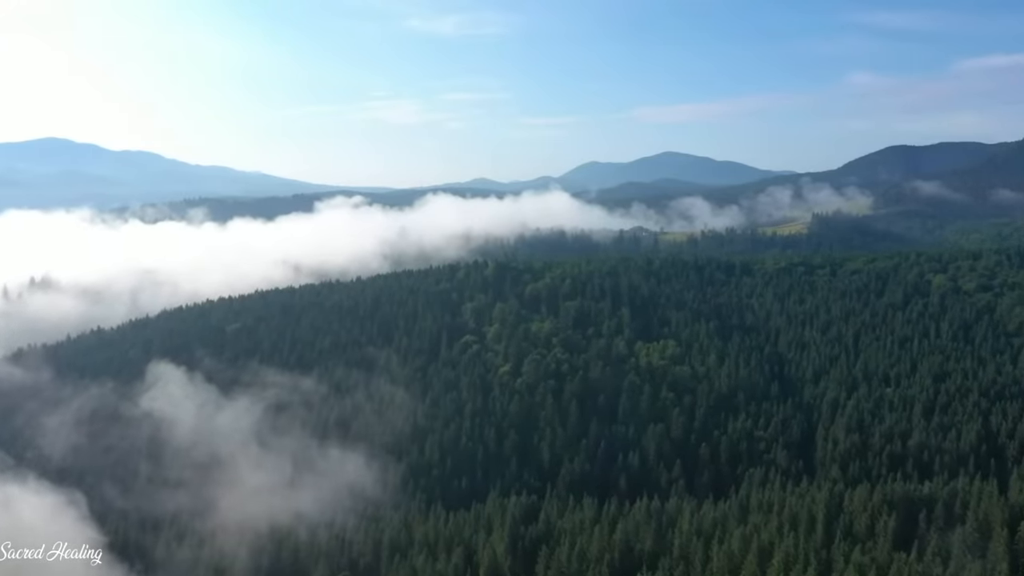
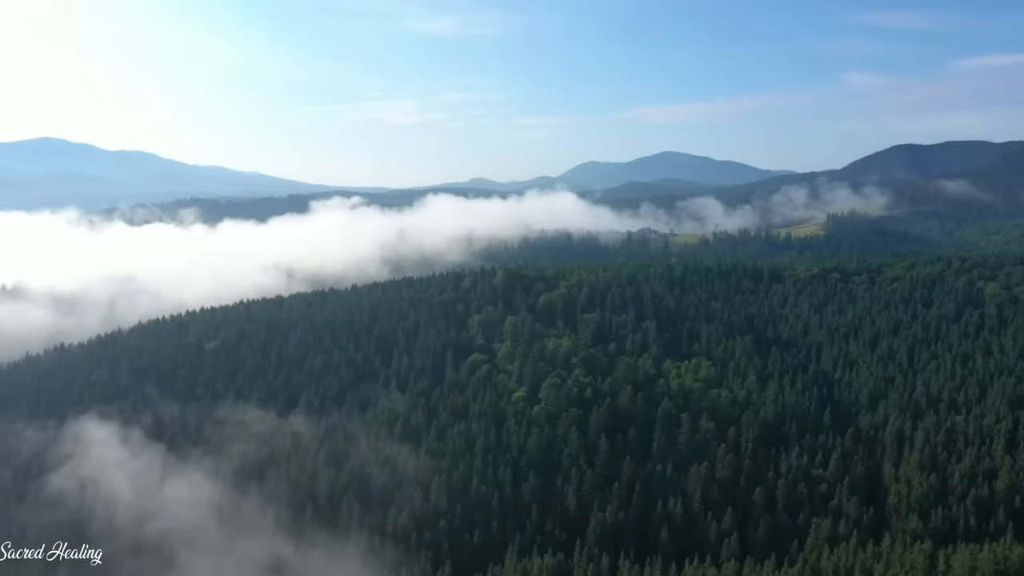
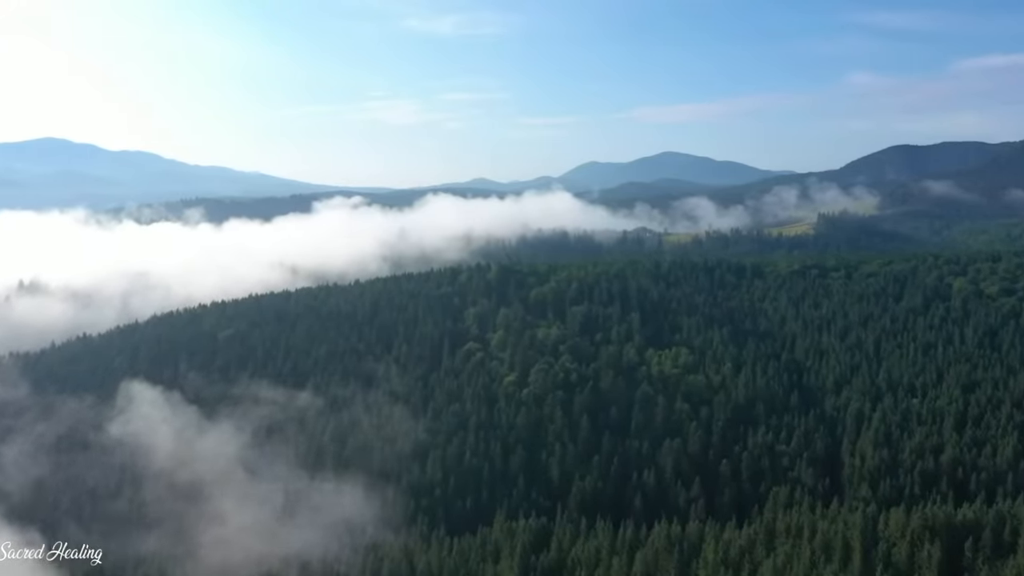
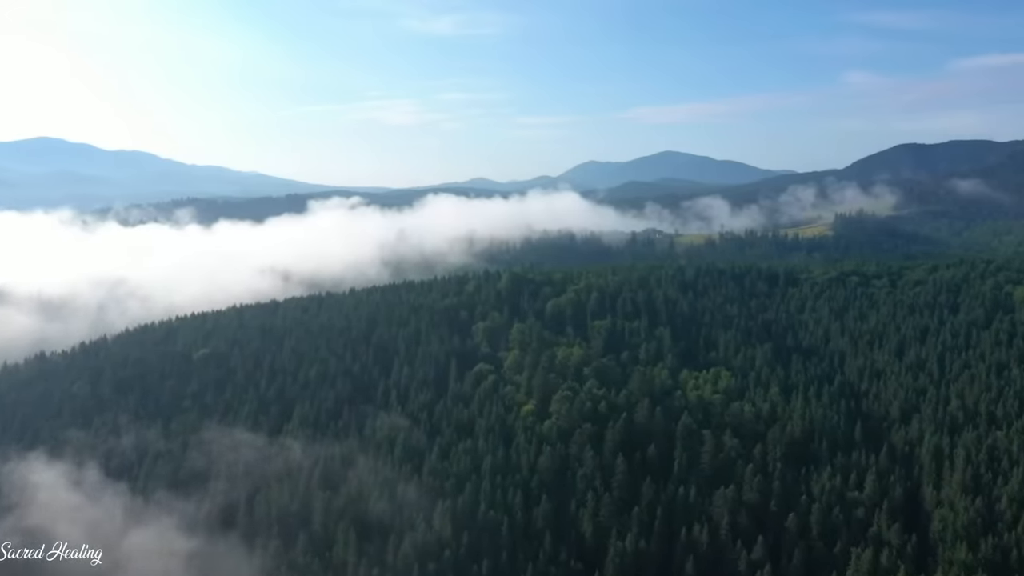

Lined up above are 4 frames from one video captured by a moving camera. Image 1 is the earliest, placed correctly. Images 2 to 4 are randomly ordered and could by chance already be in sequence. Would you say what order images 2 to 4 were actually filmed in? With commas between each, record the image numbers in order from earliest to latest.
3, 2, 4
